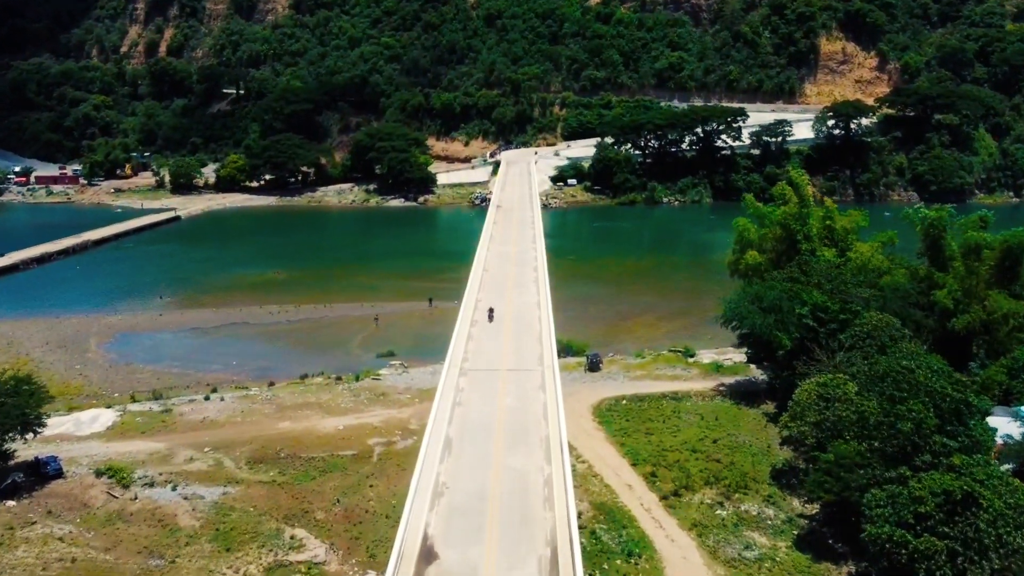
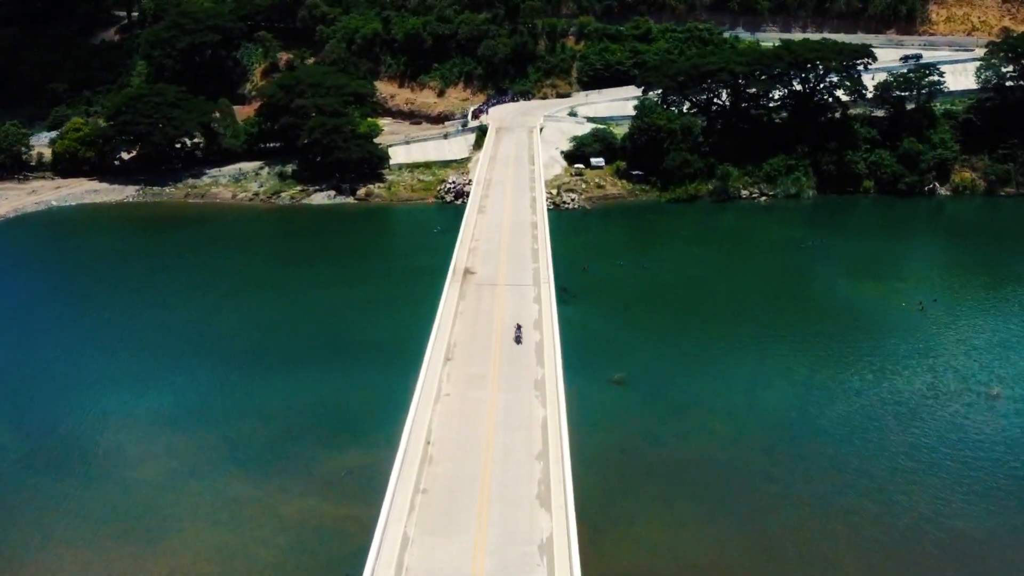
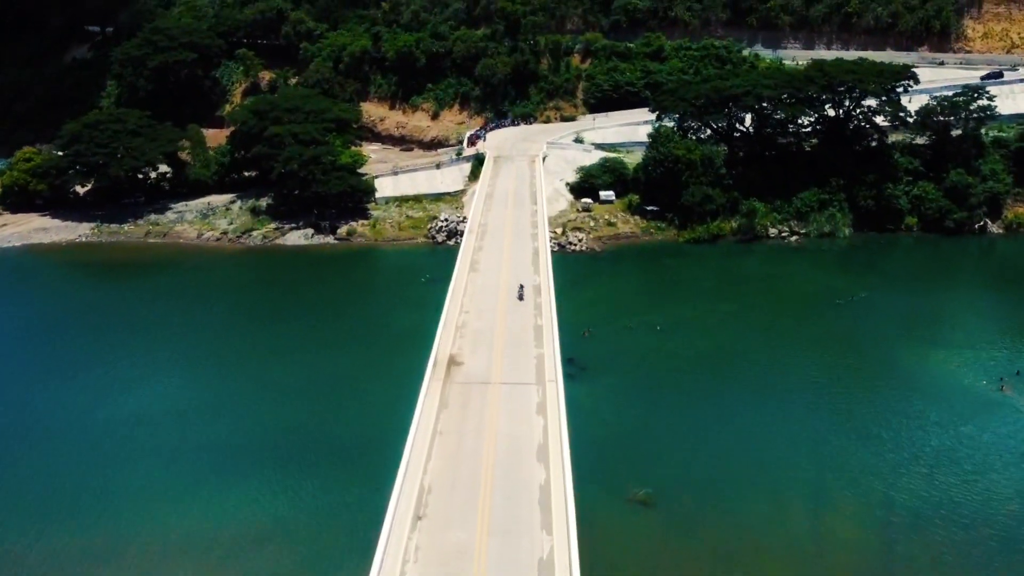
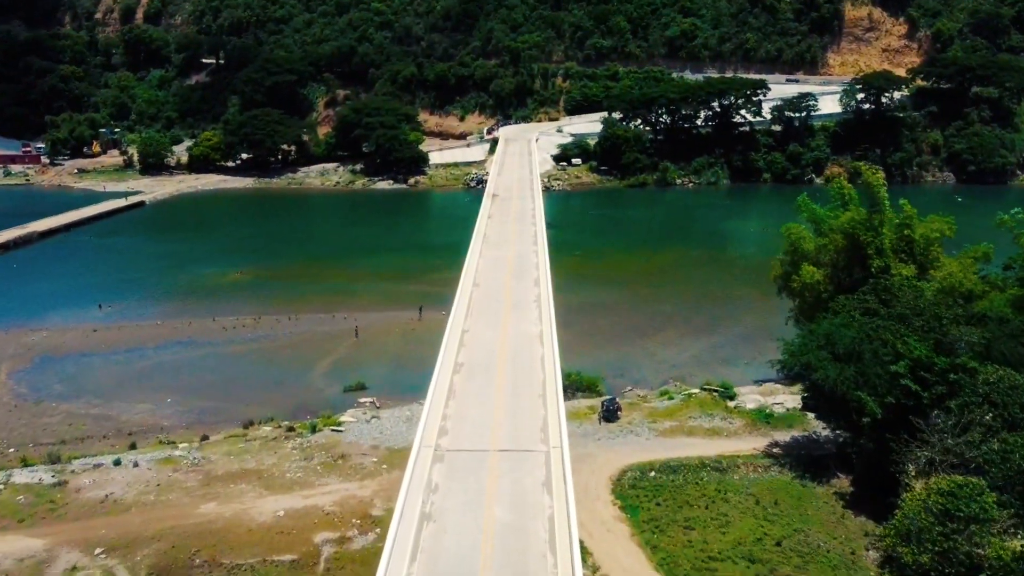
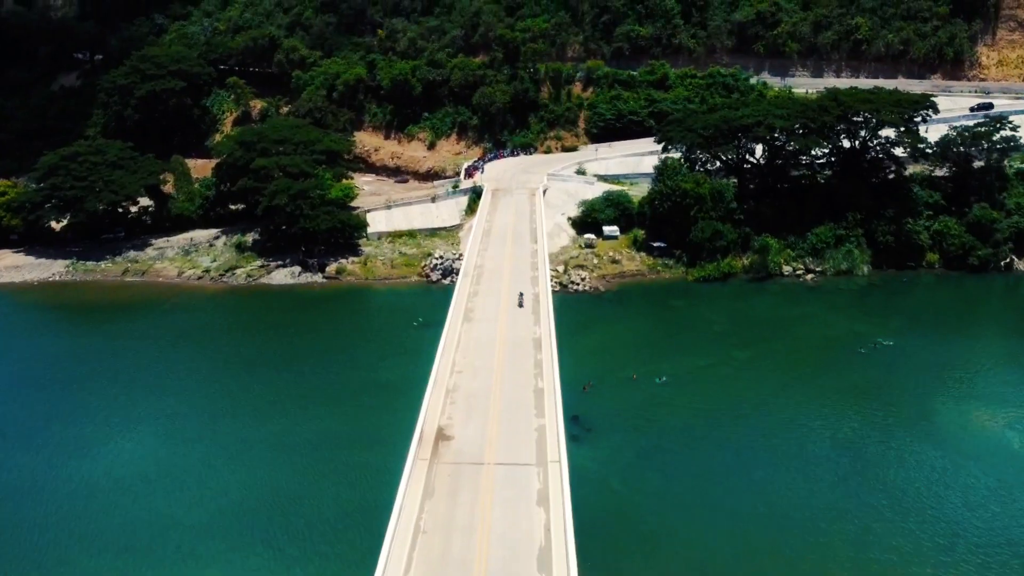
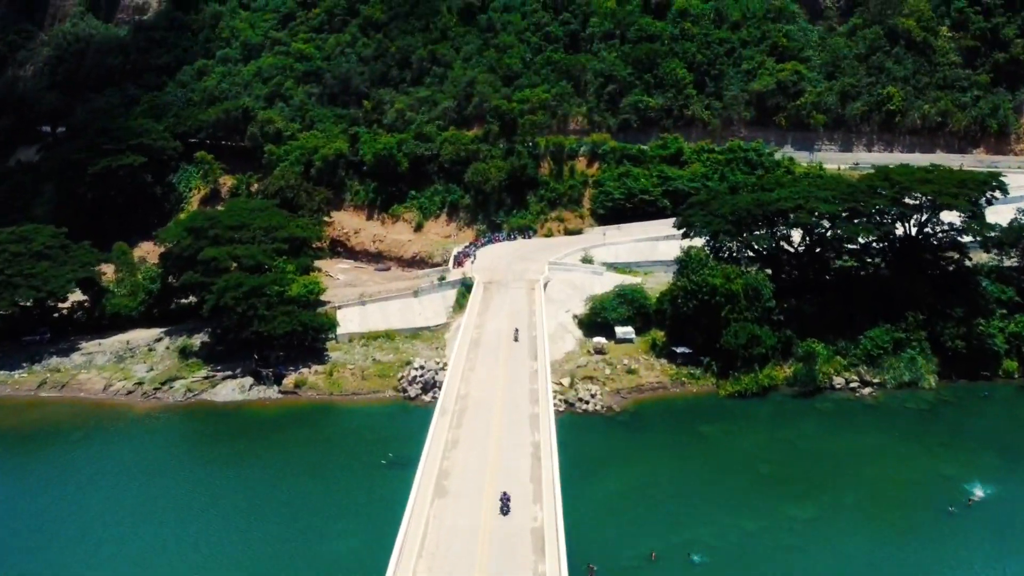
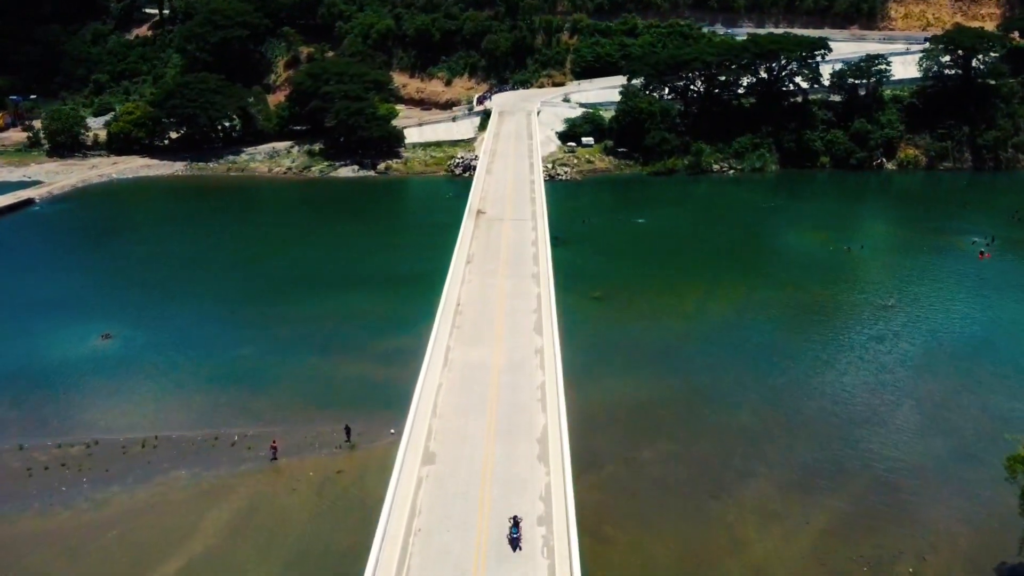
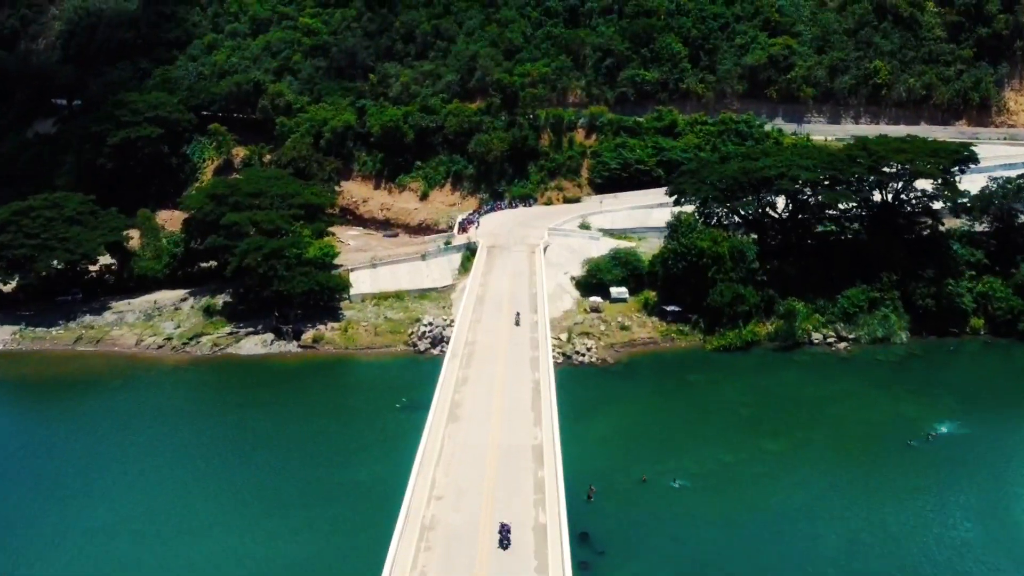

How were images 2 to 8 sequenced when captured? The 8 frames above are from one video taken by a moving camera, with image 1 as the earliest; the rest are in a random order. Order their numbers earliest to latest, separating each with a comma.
4, 7, 2, 3, 5, 8, 6
